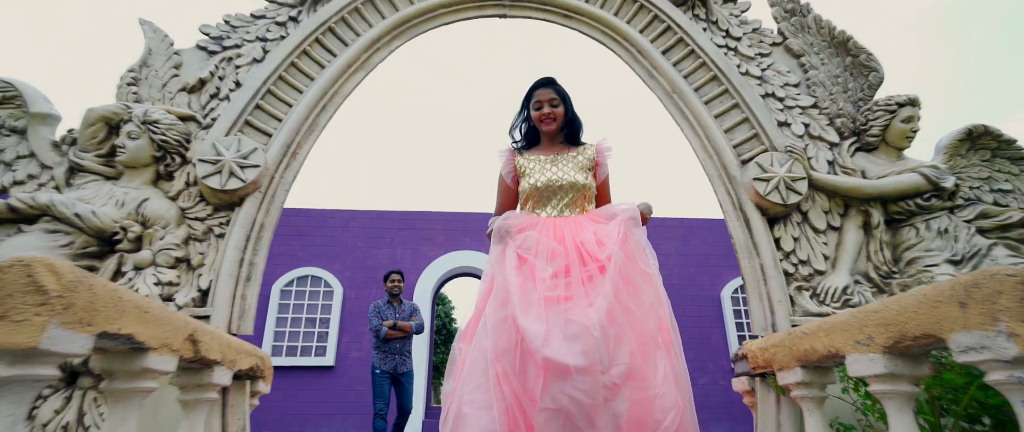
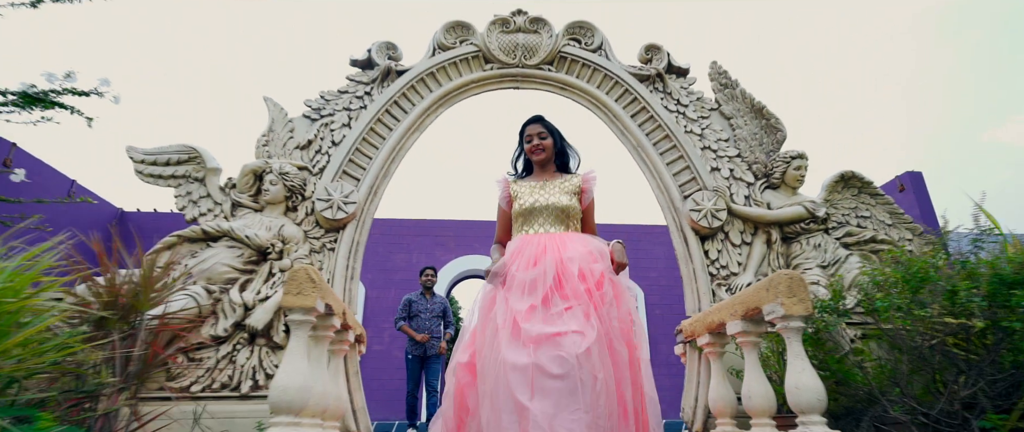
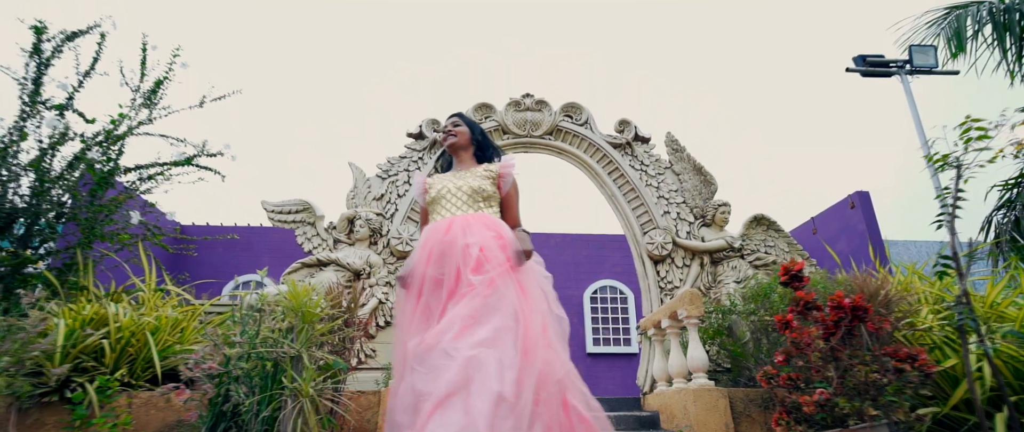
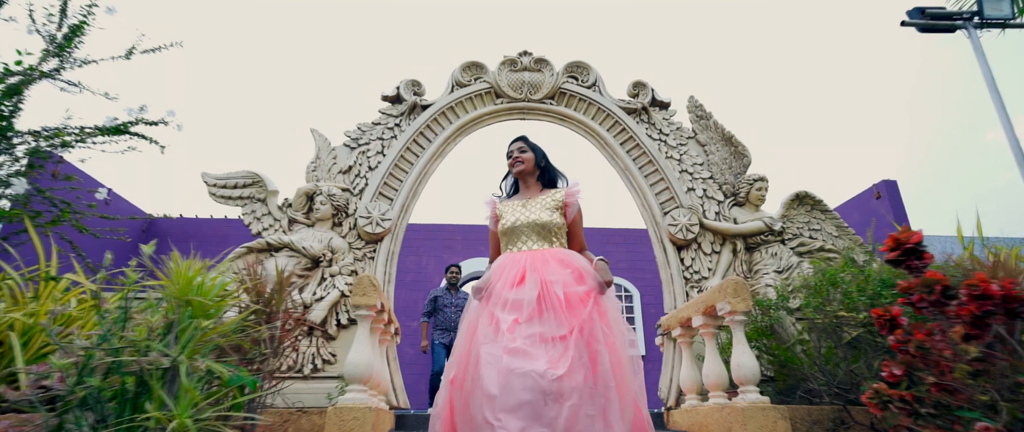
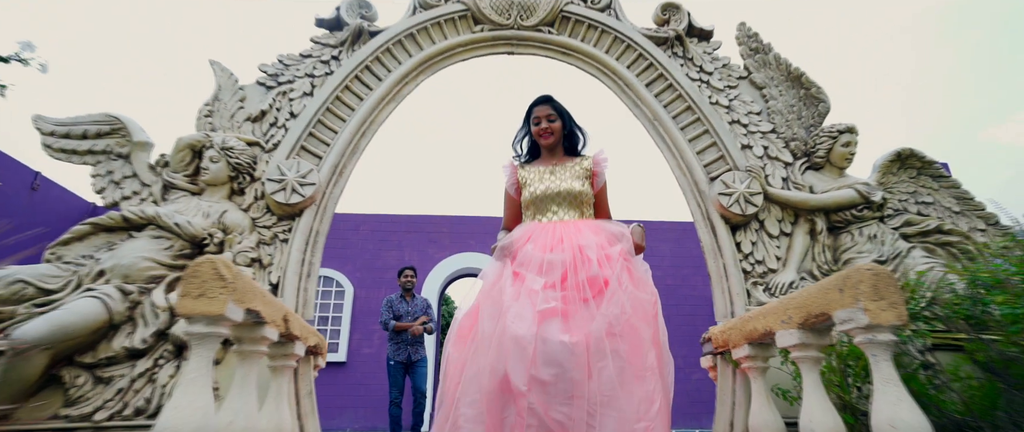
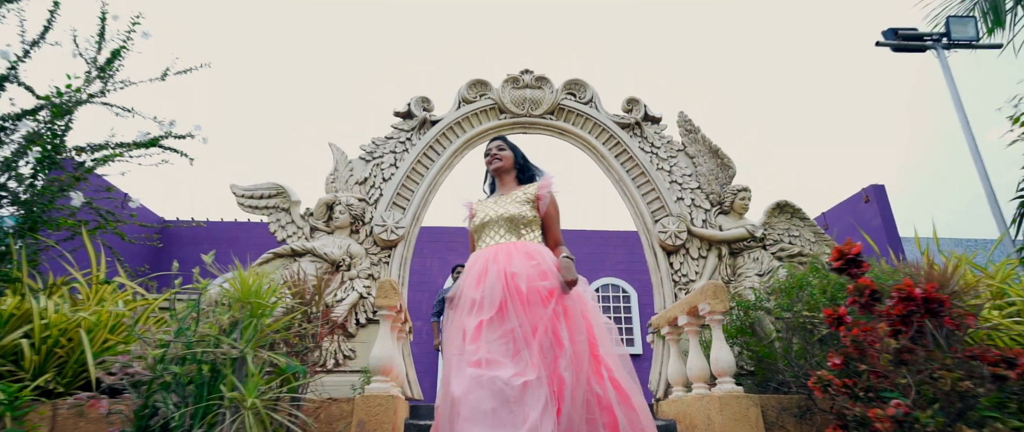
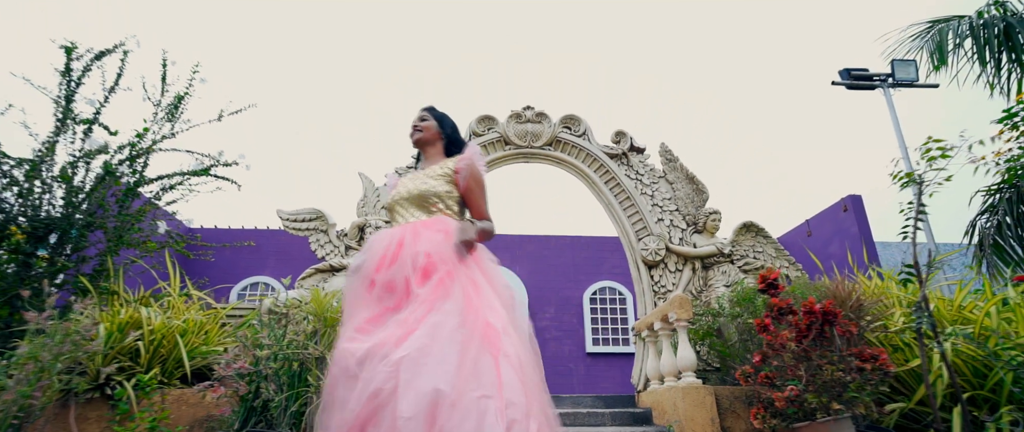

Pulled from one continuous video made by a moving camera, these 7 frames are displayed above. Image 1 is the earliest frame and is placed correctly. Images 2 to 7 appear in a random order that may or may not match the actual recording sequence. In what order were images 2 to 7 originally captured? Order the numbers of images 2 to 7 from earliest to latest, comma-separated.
5, 2, 4, 6, 3, 7
